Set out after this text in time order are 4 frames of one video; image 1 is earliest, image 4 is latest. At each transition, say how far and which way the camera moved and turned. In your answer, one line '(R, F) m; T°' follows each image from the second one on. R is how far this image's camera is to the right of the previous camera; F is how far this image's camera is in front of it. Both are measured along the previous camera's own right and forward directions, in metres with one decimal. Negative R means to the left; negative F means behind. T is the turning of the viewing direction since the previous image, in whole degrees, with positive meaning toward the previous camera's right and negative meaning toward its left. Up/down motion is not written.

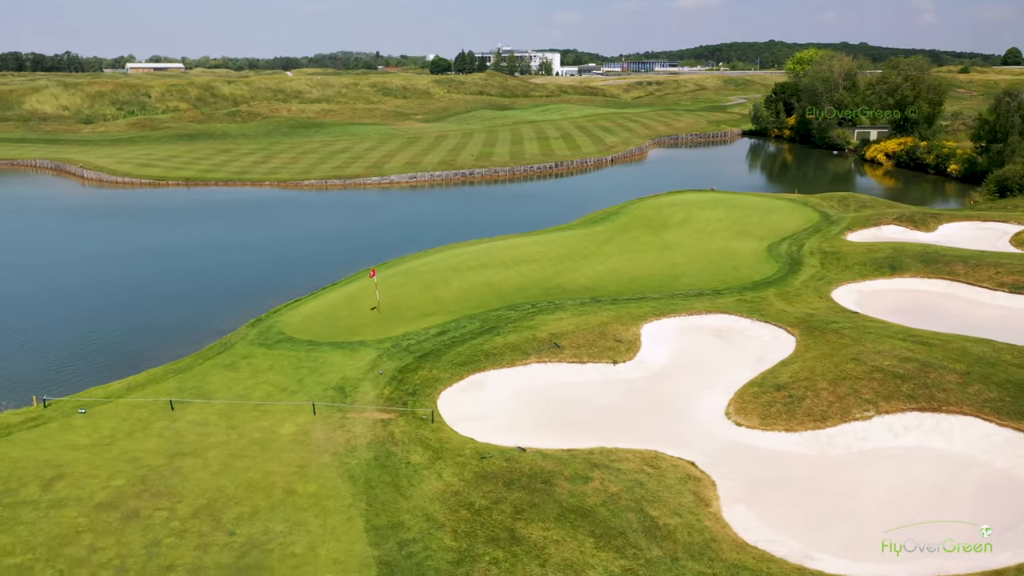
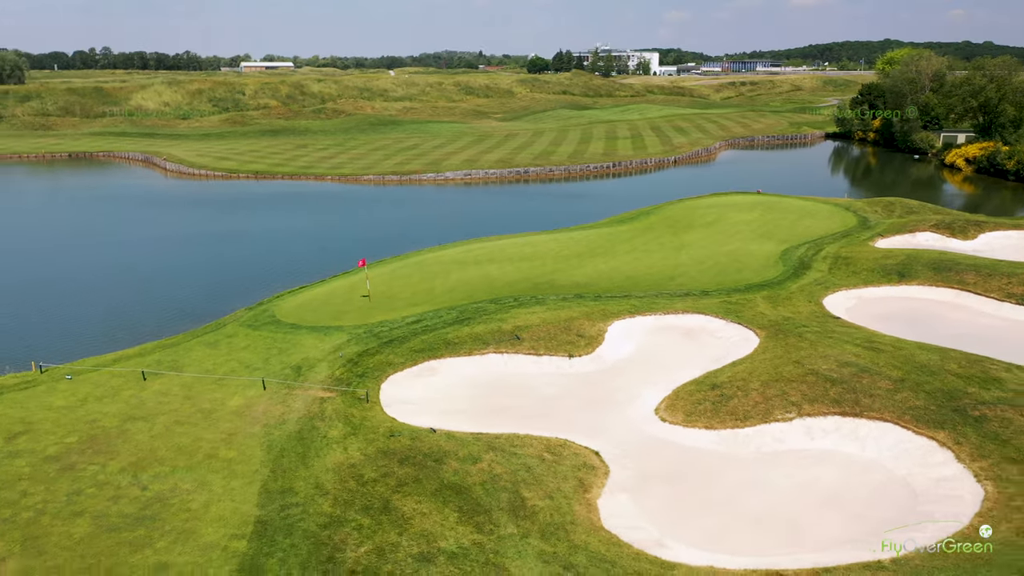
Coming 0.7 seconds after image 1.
(+4.0, -0.7) m; -7°
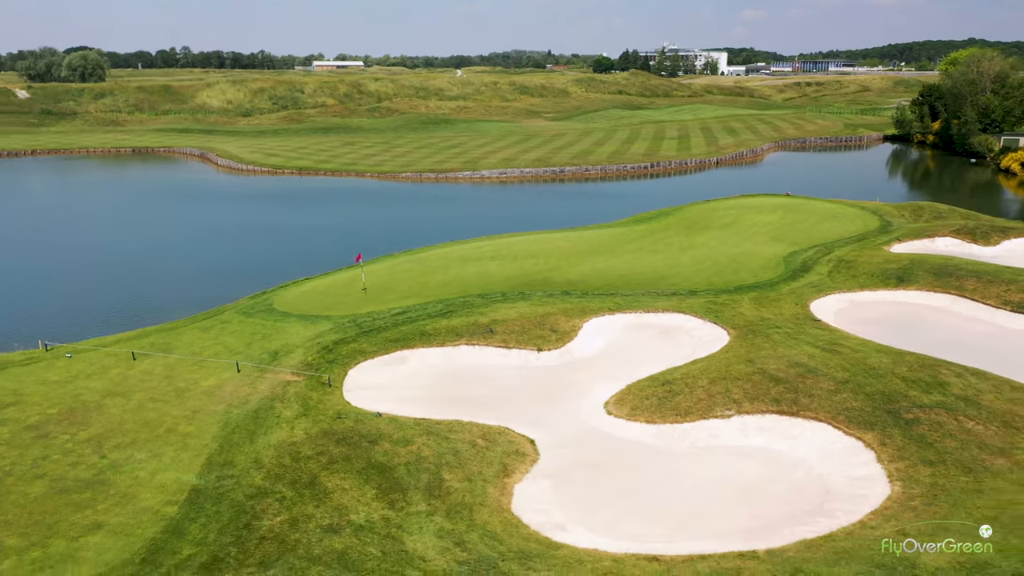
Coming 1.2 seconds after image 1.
(+2.8, -0.7) m; -5°
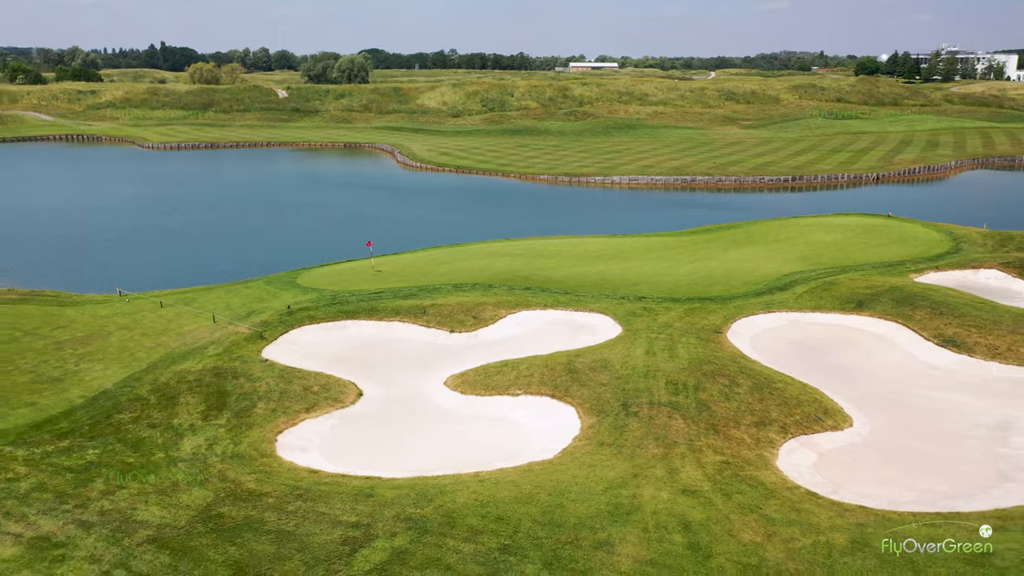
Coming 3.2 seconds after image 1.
(+11.5, -2.7) m; -18°
